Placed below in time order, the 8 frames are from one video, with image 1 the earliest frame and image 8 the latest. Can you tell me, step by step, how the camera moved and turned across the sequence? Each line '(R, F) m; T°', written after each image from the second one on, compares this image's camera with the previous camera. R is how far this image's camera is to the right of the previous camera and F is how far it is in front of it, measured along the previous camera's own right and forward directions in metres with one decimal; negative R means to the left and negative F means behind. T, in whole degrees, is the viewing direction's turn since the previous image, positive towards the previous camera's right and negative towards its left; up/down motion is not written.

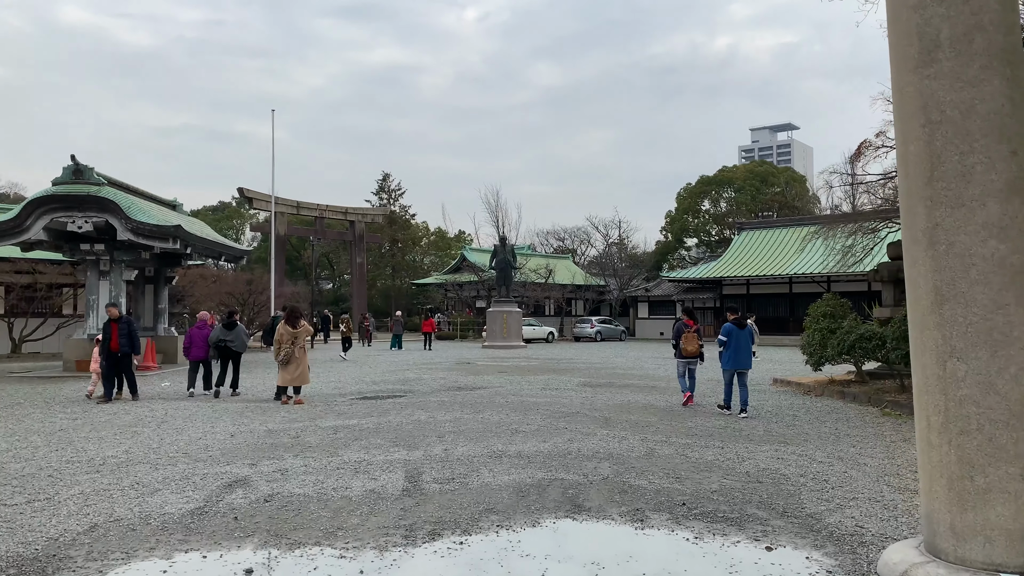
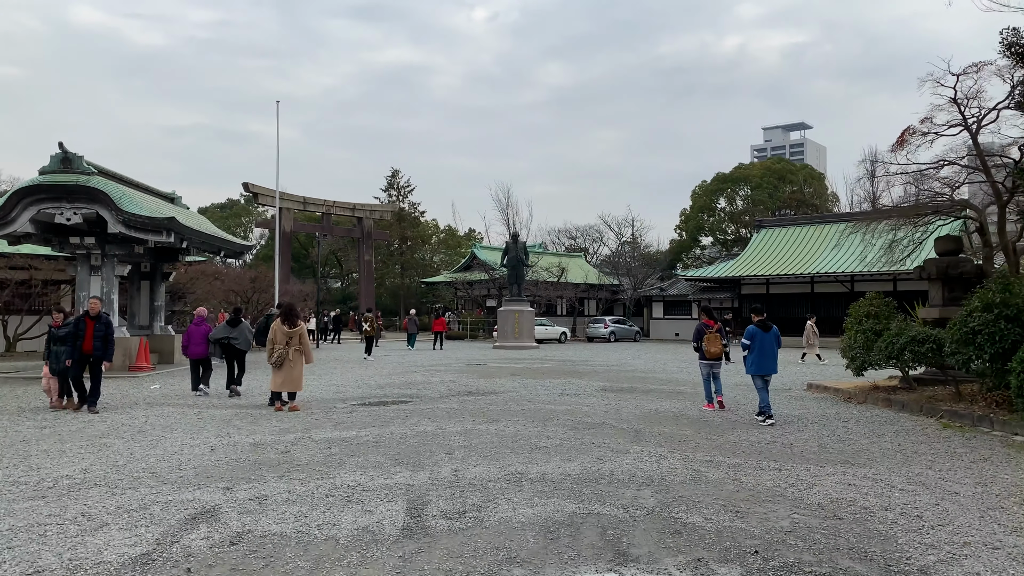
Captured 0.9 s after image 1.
(-0.1, +0.9) m; -1°
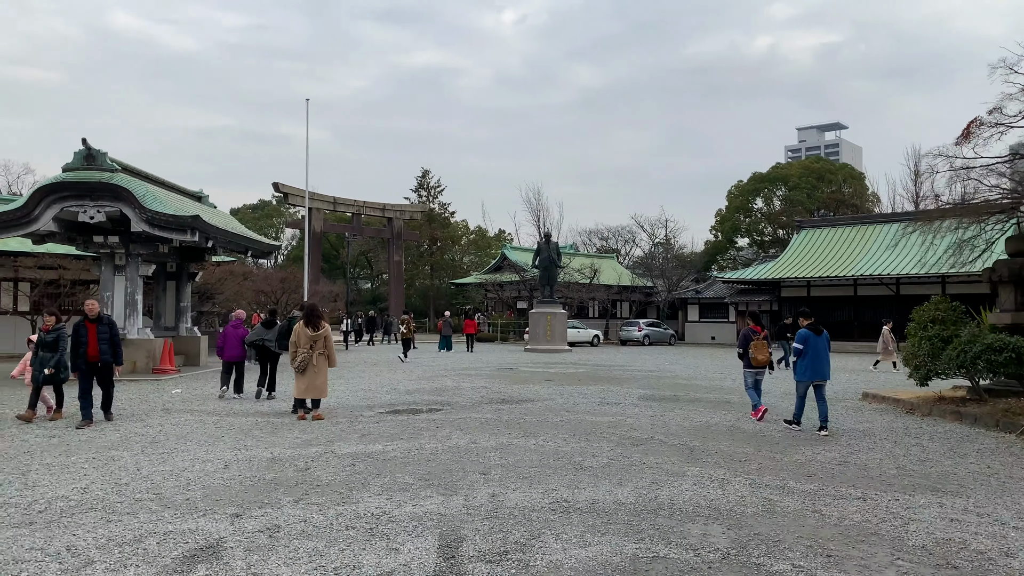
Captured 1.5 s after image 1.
(-0.1, +0.6) m; -2°
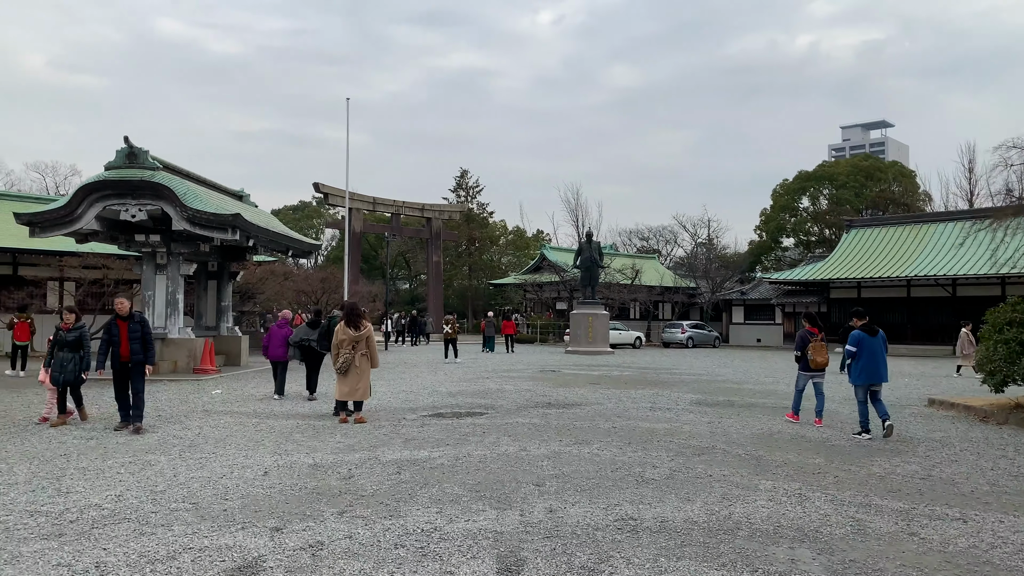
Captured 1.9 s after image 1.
(-0.1, +0.4) m; -3°
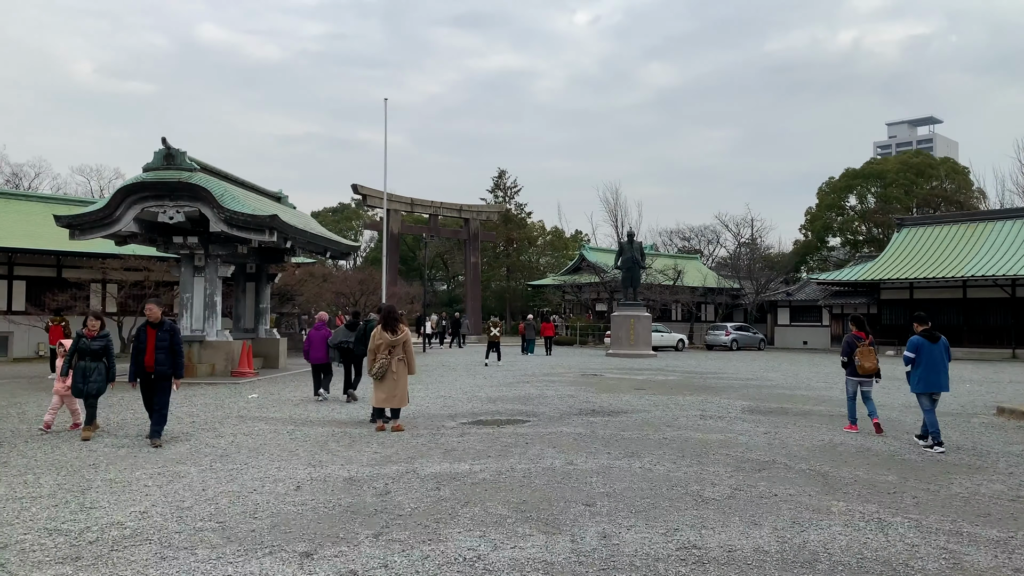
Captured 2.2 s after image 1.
(-0.1, +0.4) m; -3°
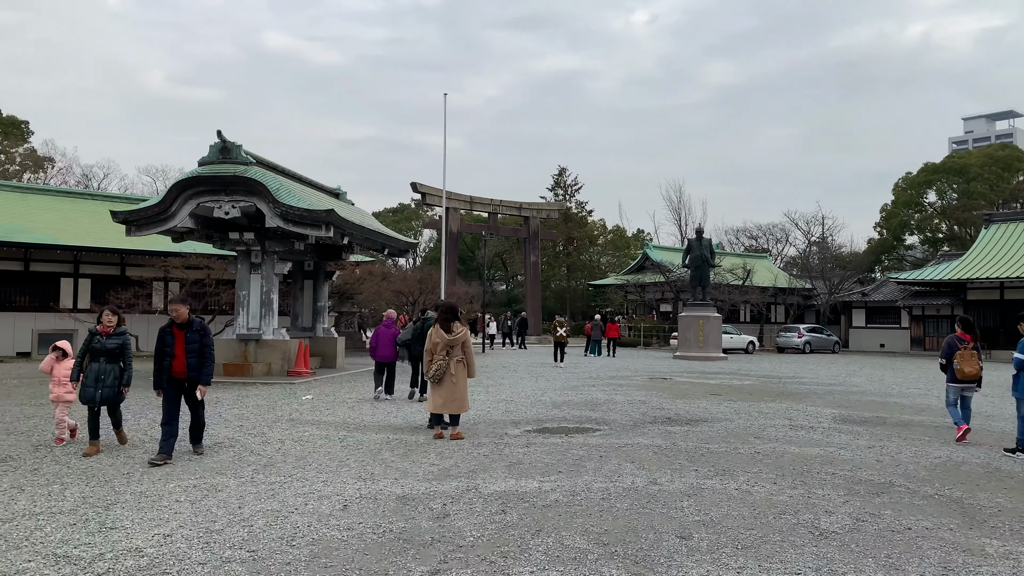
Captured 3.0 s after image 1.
(-0.1, +0.7) m; -4°
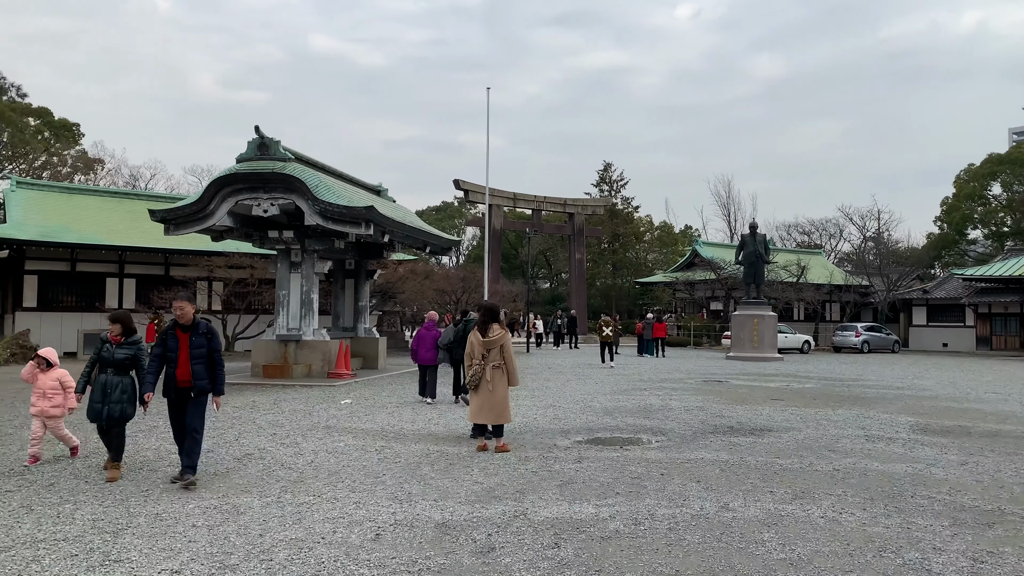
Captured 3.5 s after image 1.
(0.0, +0.6) m; -3°
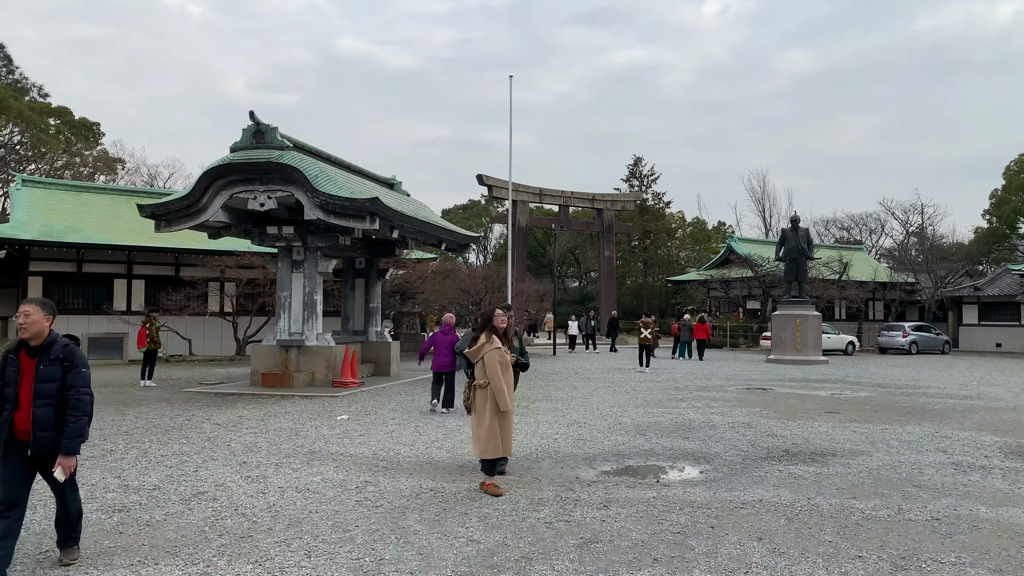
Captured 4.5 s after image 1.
(+0.1, +1.2) m; -2°
